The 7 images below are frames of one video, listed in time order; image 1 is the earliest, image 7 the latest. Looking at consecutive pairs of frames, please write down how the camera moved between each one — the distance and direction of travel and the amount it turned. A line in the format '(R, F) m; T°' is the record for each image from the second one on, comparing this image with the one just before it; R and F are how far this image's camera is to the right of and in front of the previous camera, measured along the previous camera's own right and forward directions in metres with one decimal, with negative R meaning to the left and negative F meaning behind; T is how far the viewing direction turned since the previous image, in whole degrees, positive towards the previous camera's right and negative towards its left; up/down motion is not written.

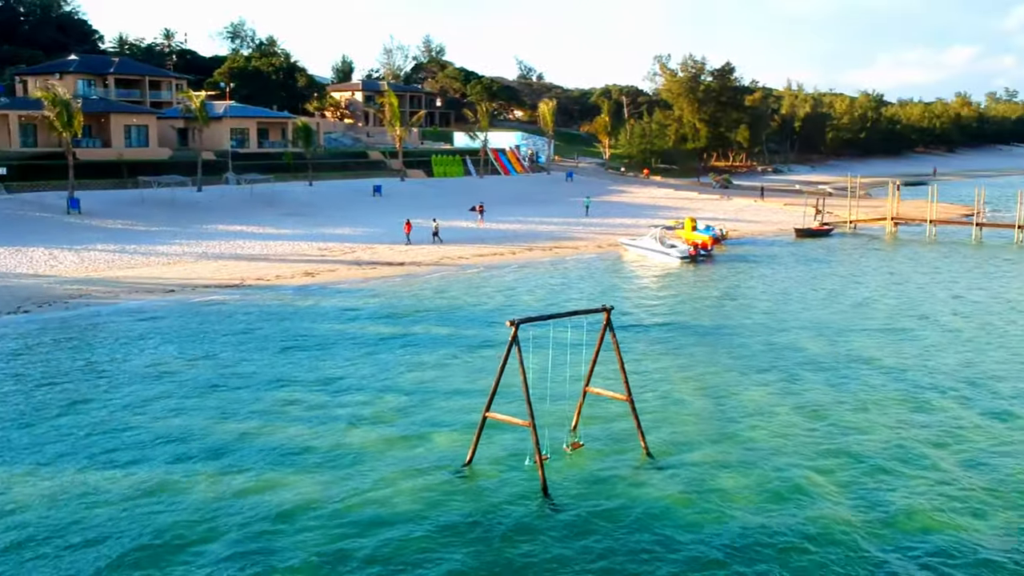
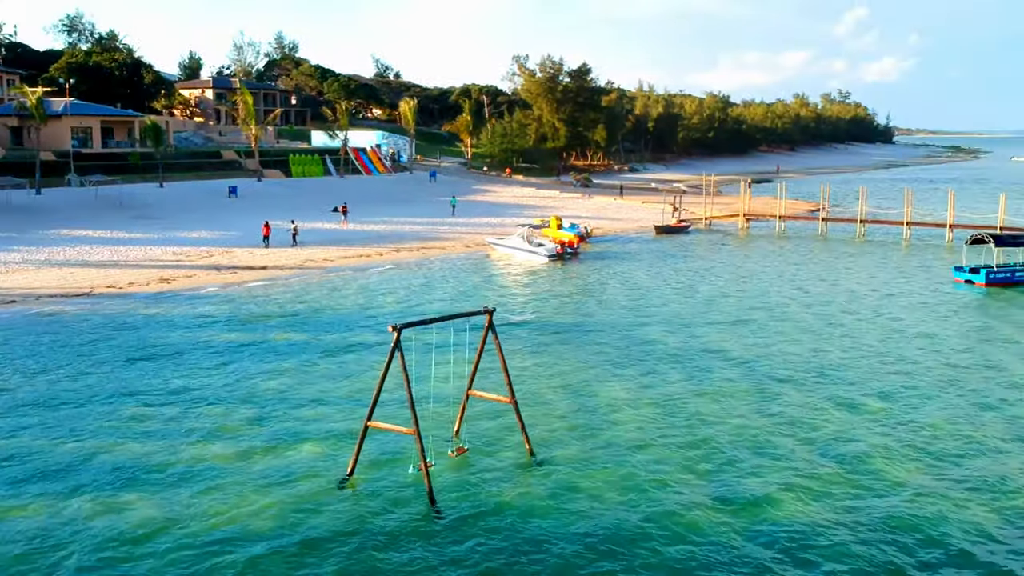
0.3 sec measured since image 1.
(-0.2, +0.1) m; +8°
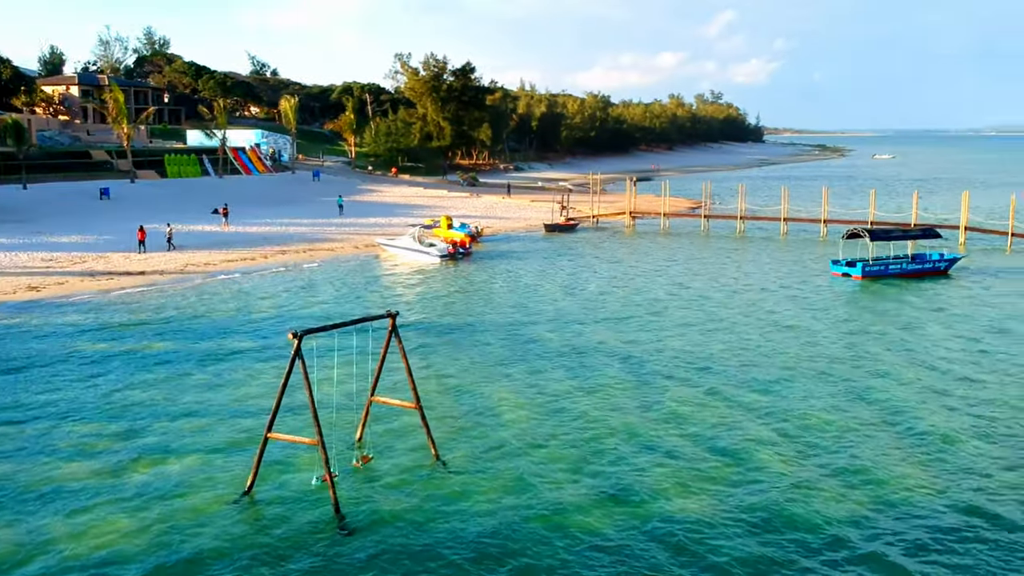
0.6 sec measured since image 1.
(-0.2, +0.2) m; +7°
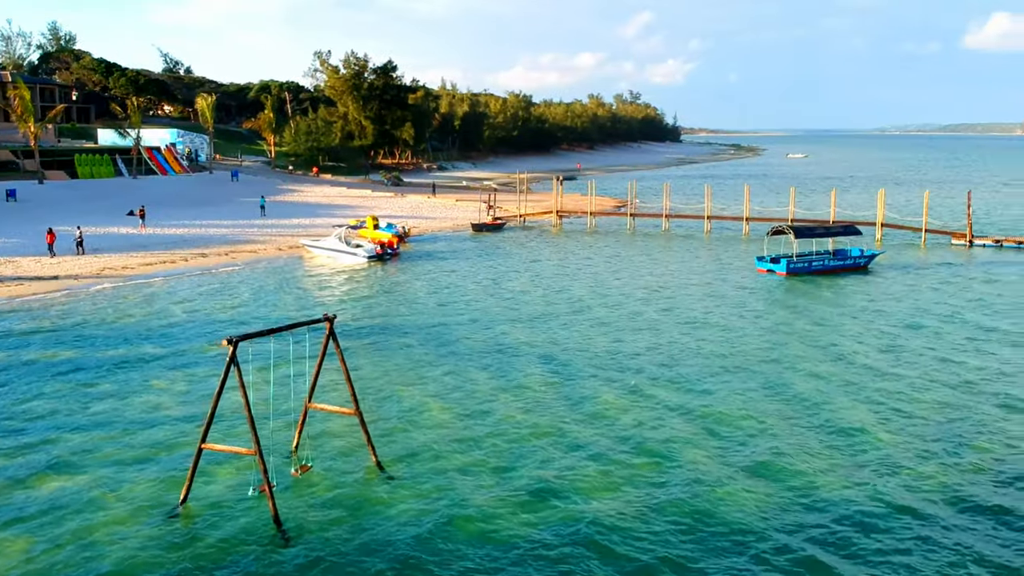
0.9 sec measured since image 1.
(-0.2, +0.2) m; +5°
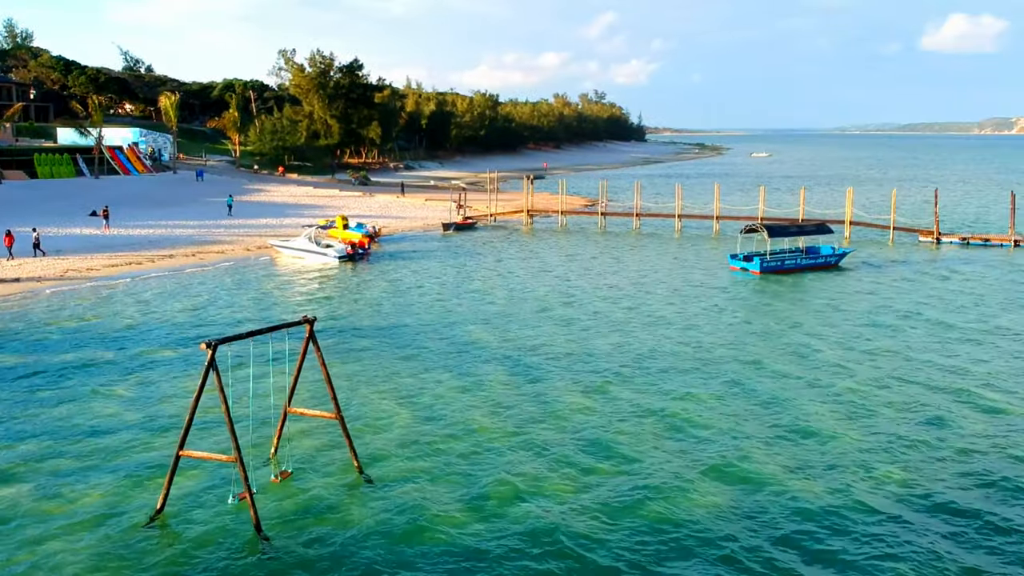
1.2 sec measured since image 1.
(-0.2, +0.1) m; +2°
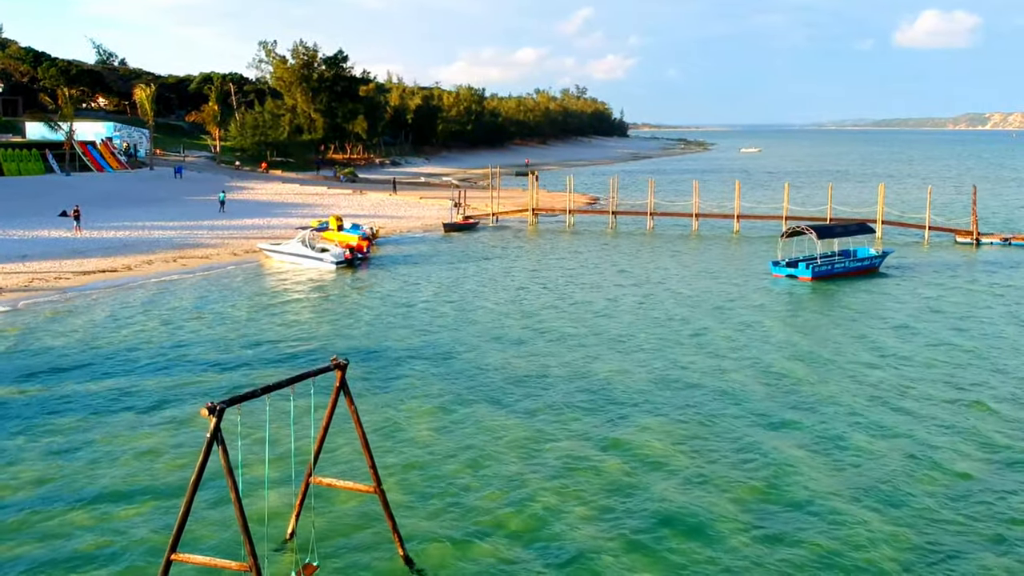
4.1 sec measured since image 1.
(-0.7, +1.8) m; +1°
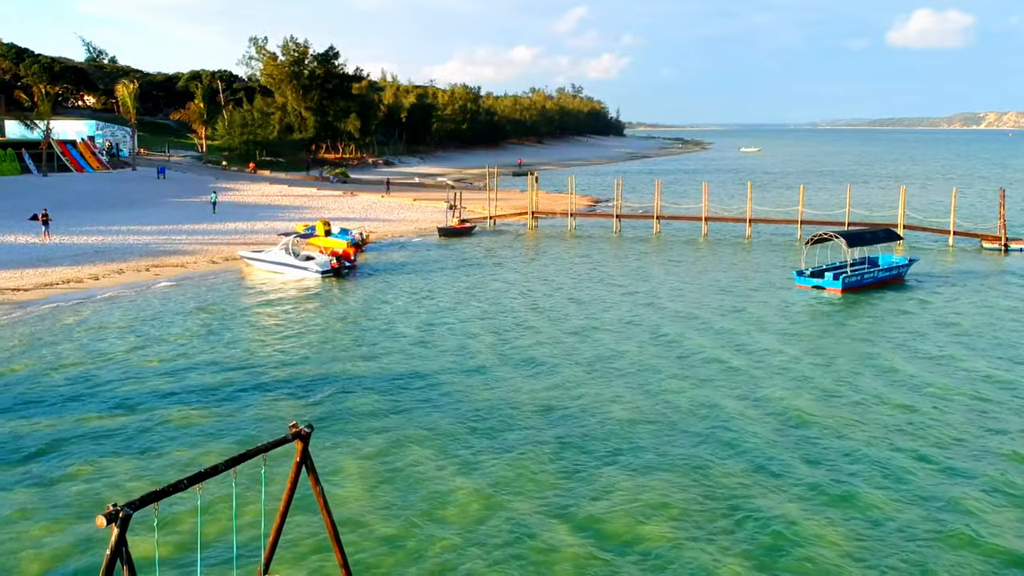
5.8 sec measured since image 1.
(-0.1, +1.4) m; 0°
